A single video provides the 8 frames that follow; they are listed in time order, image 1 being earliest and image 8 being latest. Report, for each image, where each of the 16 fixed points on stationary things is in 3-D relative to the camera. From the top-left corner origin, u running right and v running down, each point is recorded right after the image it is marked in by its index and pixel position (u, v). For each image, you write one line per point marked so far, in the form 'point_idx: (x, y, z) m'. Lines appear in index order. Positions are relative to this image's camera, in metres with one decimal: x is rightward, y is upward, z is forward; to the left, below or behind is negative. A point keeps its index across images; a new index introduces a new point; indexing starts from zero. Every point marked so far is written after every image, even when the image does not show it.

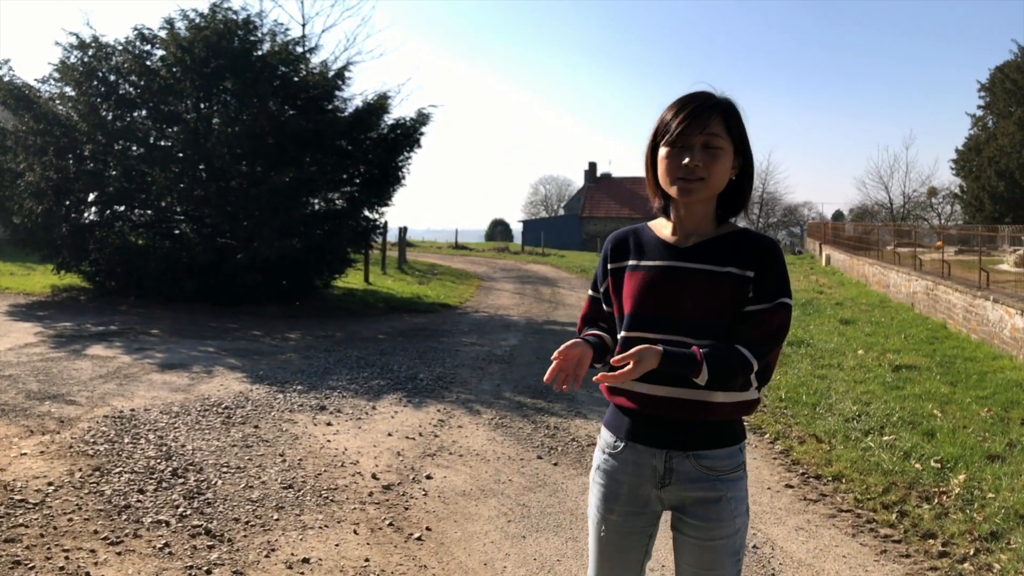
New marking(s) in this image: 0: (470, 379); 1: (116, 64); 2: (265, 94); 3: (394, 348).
0: (-0.5, -1.0, +8.5) m
1: (-6.6, +3.7, +12.8) m
2: (-4.1, +3.2, +12.7) m
3: (-1.6, -0.8, +10.4) m
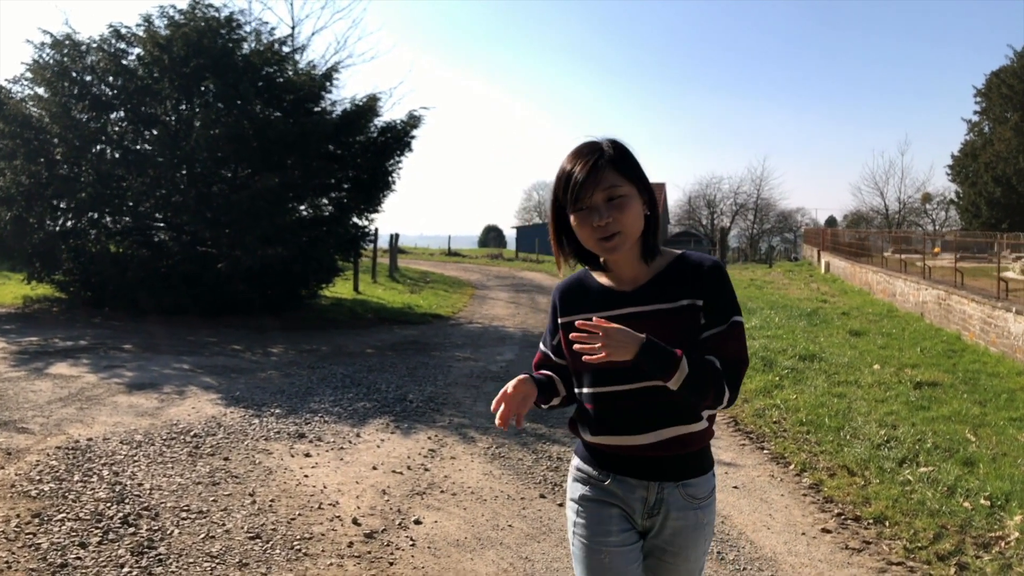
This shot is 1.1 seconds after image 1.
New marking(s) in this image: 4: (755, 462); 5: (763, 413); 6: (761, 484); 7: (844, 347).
0: (-0.5, -1.1, +7.8) m
1: (-6.7, +3.6, +12.2) m
2: (-4.2, +3.0, +12.0) m
3: (-1.6, -1.0, +9.7) m
4: (+1.9, -1.4, +6.0) m
5: (+2.4, -1.2, +7.4) m
6: (+1.8, -1.4, +5.4) m
7: (+5.0, -0.9, +11.6) m
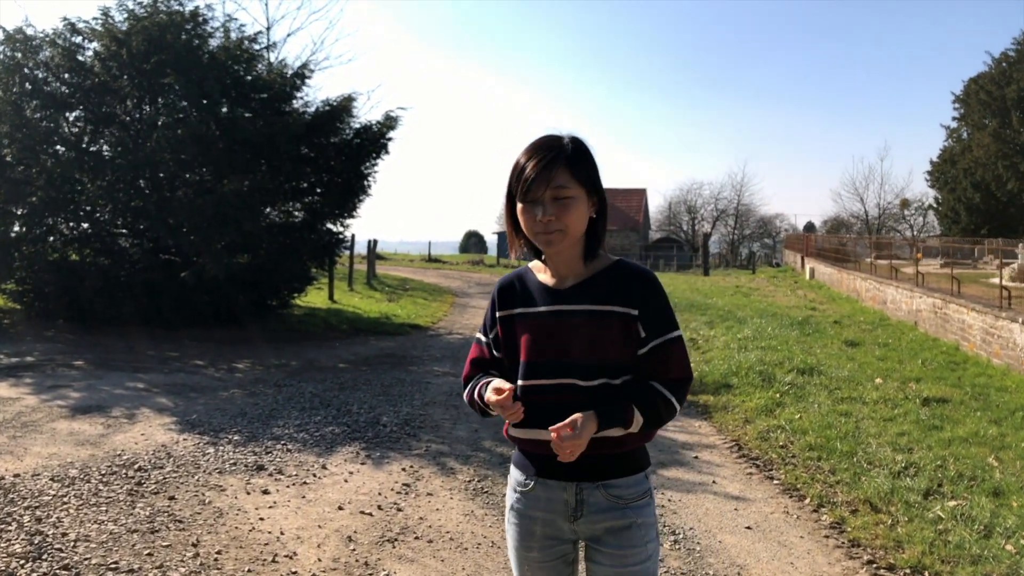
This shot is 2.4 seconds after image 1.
0: (-0.6, -1.3, +7.2) m
1: (-6.9, +3.4, +11.4) m
2: (-4.4, +2.9, +11.3) m
3: (-1.8, -1.1, +9.1) m
4: (+1.8, -1.5, +5.4) m
5: (+2.3, -1.3, +6.9) m
6: (+1.7, -1.5, +4.8) m
7: (+4.8, -1.0, +11.1) m
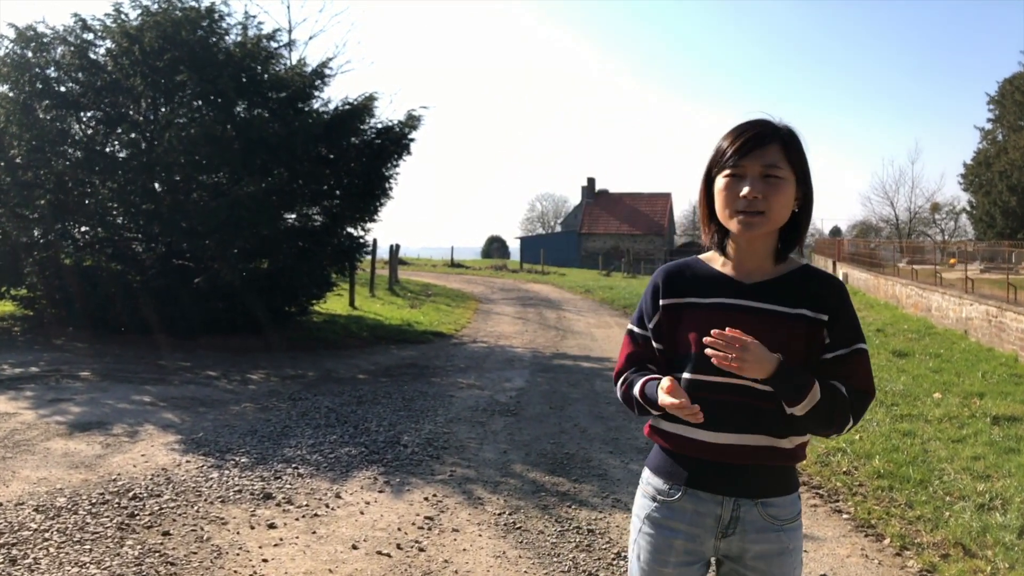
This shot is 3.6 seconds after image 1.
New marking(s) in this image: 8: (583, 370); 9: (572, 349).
0: (-0.4, -1.3, +6.6) m
1: (-6.5, +3.3, +11.0) m
2: (-4.0, +2.8, +10.9) m
3: (-1.5, -1.2, +8.5) m
4: (+2.0, -1.5, +4.8) m
5: (+2.5, -1.4, +6.2) m
6: (+1.9, -1.5, +4.2) m
7: (+5.1, -1.1, +10.4) m
8: (+1.0, -1.1, +10.5) m
9: (+1.0, -1.0, +12.6) m
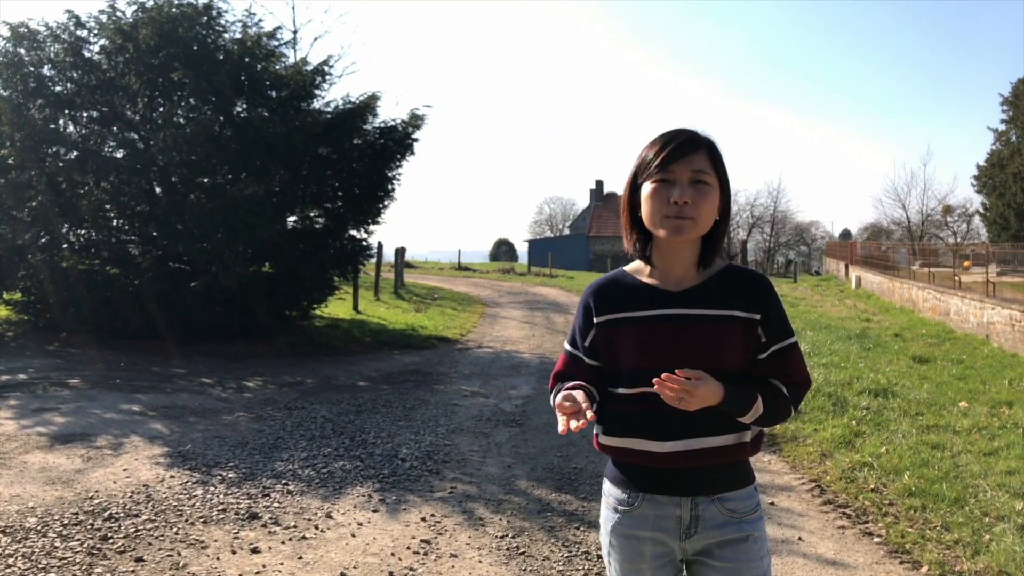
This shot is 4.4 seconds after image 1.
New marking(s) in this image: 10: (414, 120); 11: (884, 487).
0: (-0.3, -1.4, +6.2) m
1: (-6.4, +3.3, +10.7) m
2: (-3.9, +2.7, +10.6) m
3: (-1.4, -1.2, +8.2) m
4: (+2.0, -1.5, +4.4) m
5: (+2.6, -1.4, +5.8) m
6: (+1.9, -1.6, +3.8) m
7: (+5.2, -1.2, +9.9) m
8: (+1.1, -1.2, +10.1) m
9: (+1.1, -1.1, +12.2) m
10: (-1.6, +2.7, +12.5) m
11: (+2.7, -1.4, +5.6) m
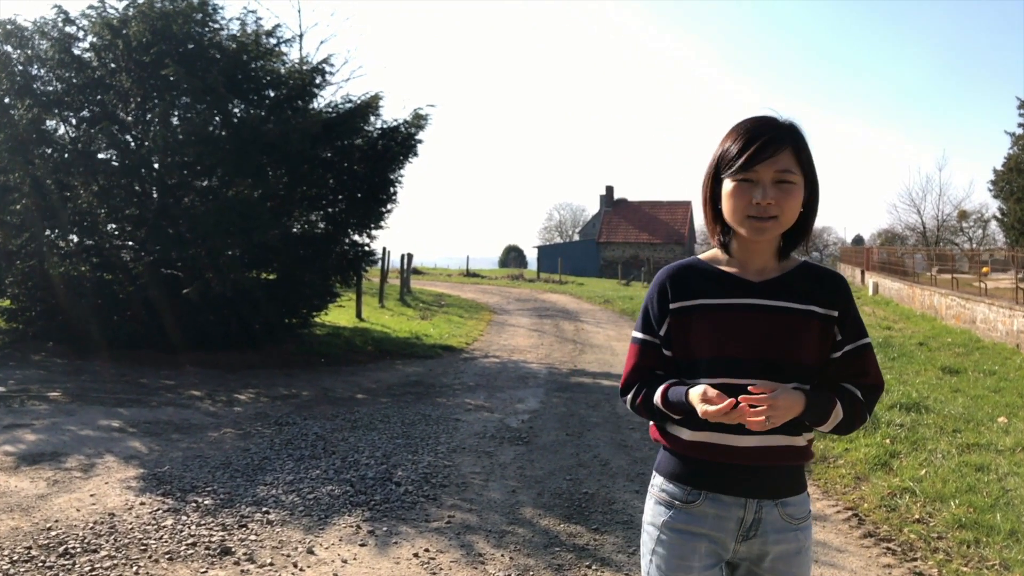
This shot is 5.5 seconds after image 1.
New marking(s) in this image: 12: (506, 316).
0: (-0.3, -1.4, +5.7) m
1: (-6.4, +3.2, +10.3) m
2: (-3.8, +2.6, +10.1) m
3: (-1.4, -1.3, +7.7) m
4: (+2.0, -1.6, +3.8) m
5: (+2.6, -1.5, +5.2) m
6: (+1.9, -1.6, +3.3) m
7: (+5.3, -1.3, +9.3) m
8: (+1.1, -1.3, +9.6) m
9: (+1.2, -1.2, +11.7) m
10: (-1.5, +2.6, +12.0) m
11: (+2.7, -1.5, +5.0) m
12: (-0.2, -0.7, +19.5) m
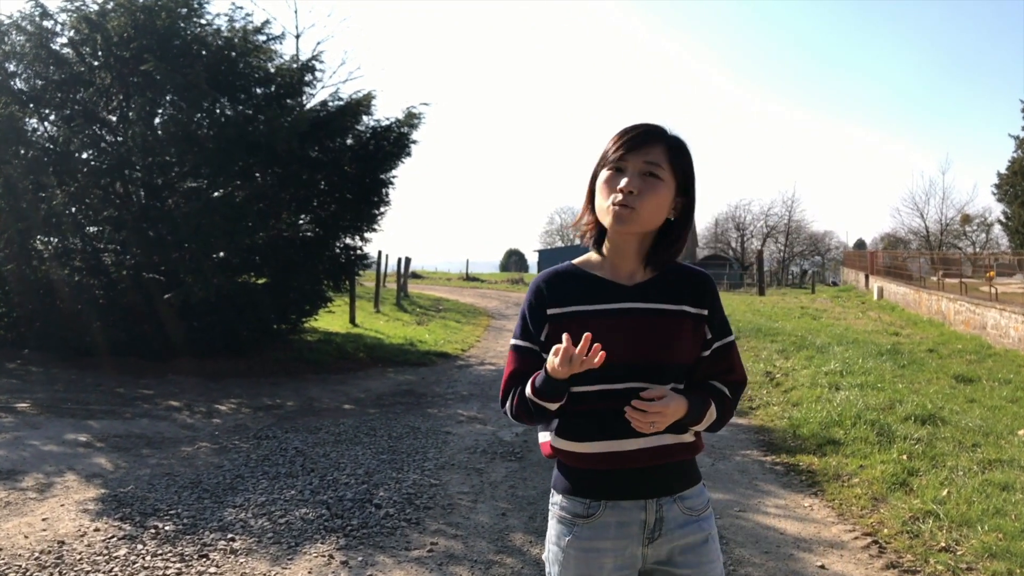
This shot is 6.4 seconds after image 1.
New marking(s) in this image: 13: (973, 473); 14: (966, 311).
0: (-0.4, -1.5, +5.3) m
1: (-6.4, +3.1, +10.0) m
2: (-3.9, +2.6, +9.7) m
3: (-1.4, -1.3, +7.2) m
4: (+2.0, -1.6, +3.4) m
5: (+2.5, -1.5, +4.8) m
6: (+1.8, -1.6, +2.8) m
7: (+5.2, -1.3, +8.9) m
8: (+1.1, -1.3, +9.2) m
9: (+1.1, -1.2, +11.2) m
10: (-1.5, +2.5, +11.6) m
11: (+2.7, -1.5, +4.6) m
12: (-0.2, -0.8, +19.1) m
13: (+3.6, -1.5, +6.0) m
14: (+10.0, -0.5, +16.9) m
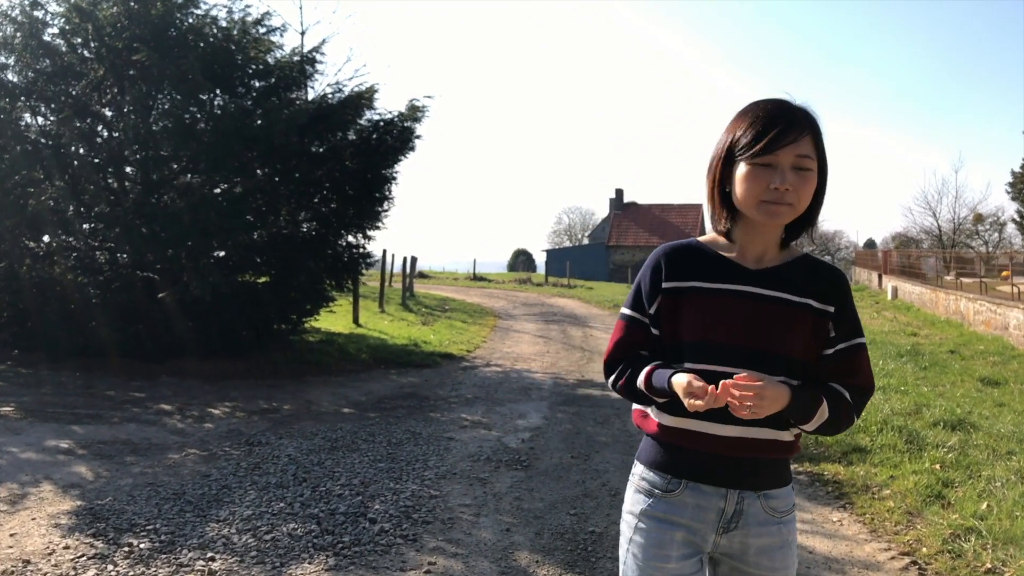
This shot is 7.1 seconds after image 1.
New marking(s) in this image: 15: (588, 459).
0: (-0.3, -1.4, +4.9) m
1: (-6.3, +3.1, +9.6) m
2: (-3.8, +2.6, +9.4) m
3: (-1.4, -1.3, +6.9) m
4: (+2.0, -1.6, +3.0) m
5: (+2.6, -1.5, +4.4) m
6: (+1.8, -1.6, +2.4) m
7: (+5.3, -1.3, +8.5) m
8: (+1.2, -1.3, +8.8) m
9: (+1.2, -1.2, +10.9) m
10: (-1.4, +2.6, +11.2) m
11: (+2.7, -1.5, +4.2) m
12: (0.0, -0.8, +18.8) m
13: (+3.7, -1.4, +5.6) m
14: (+10.1, -0.5, +16.4) m
15: (+0.6, -1.4, +6.3) m
